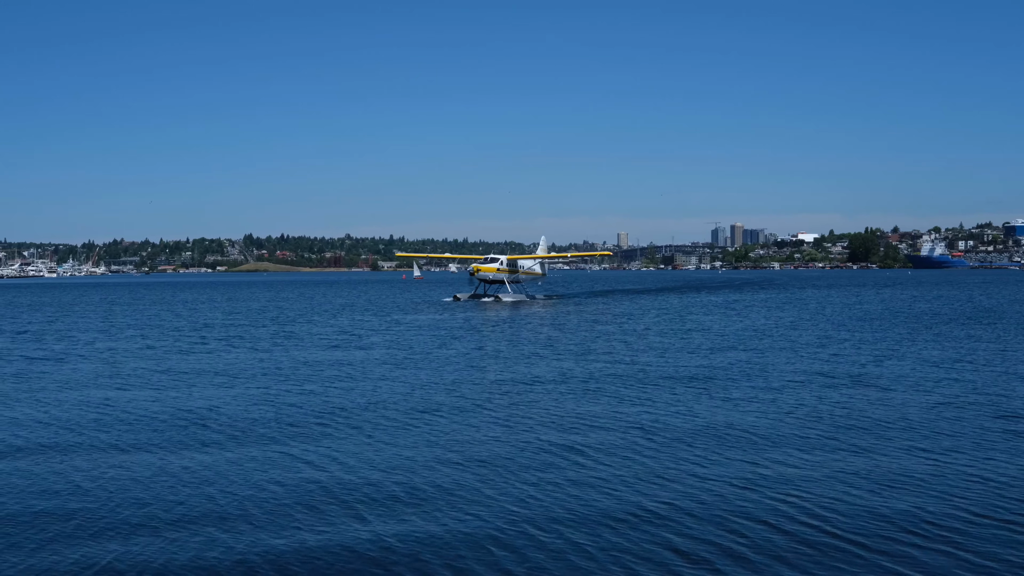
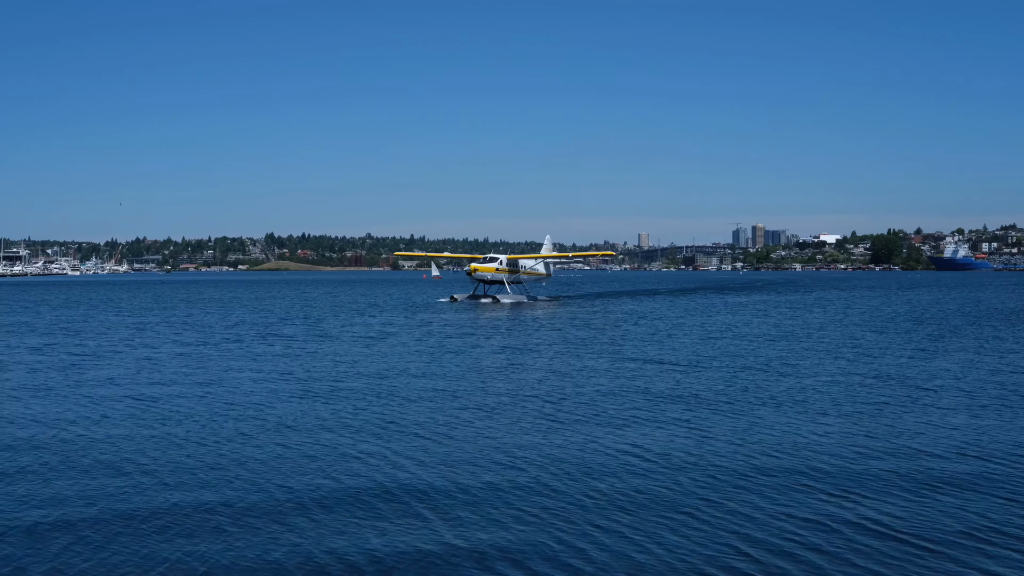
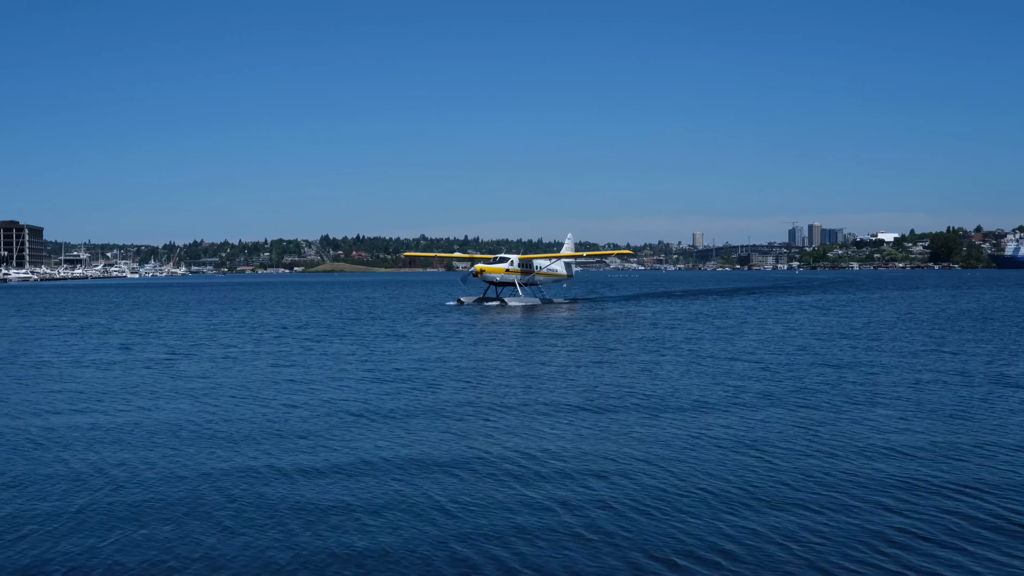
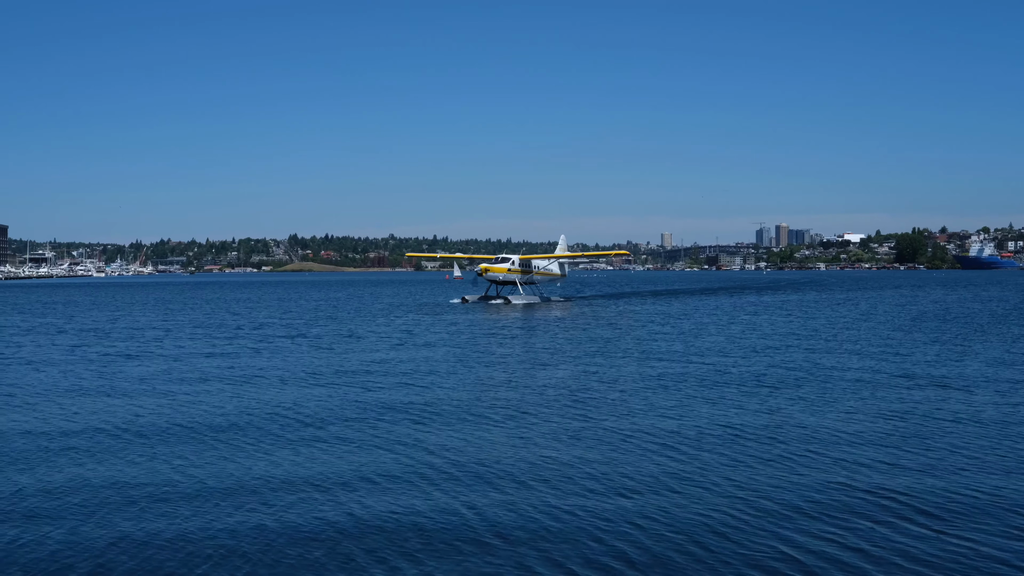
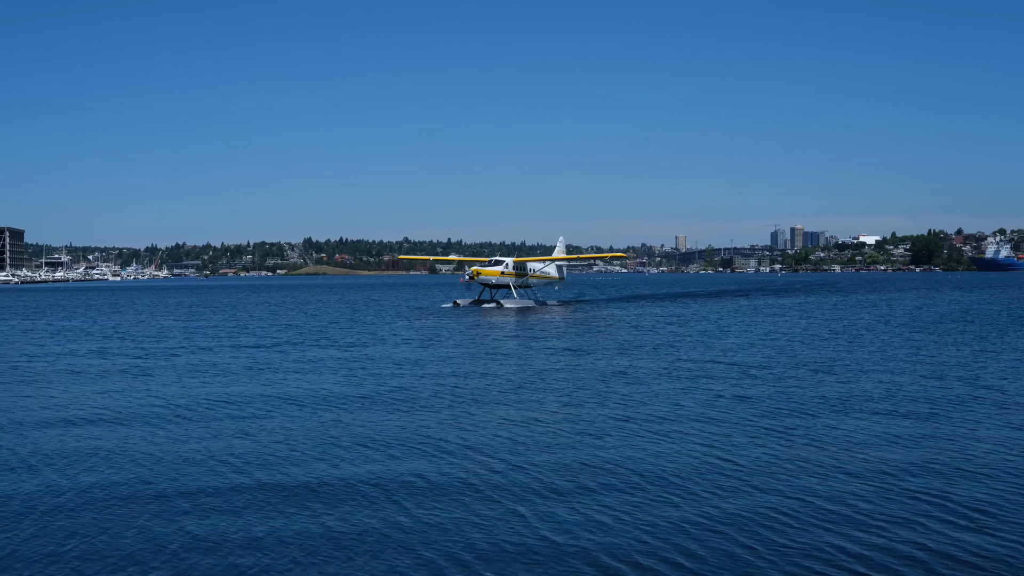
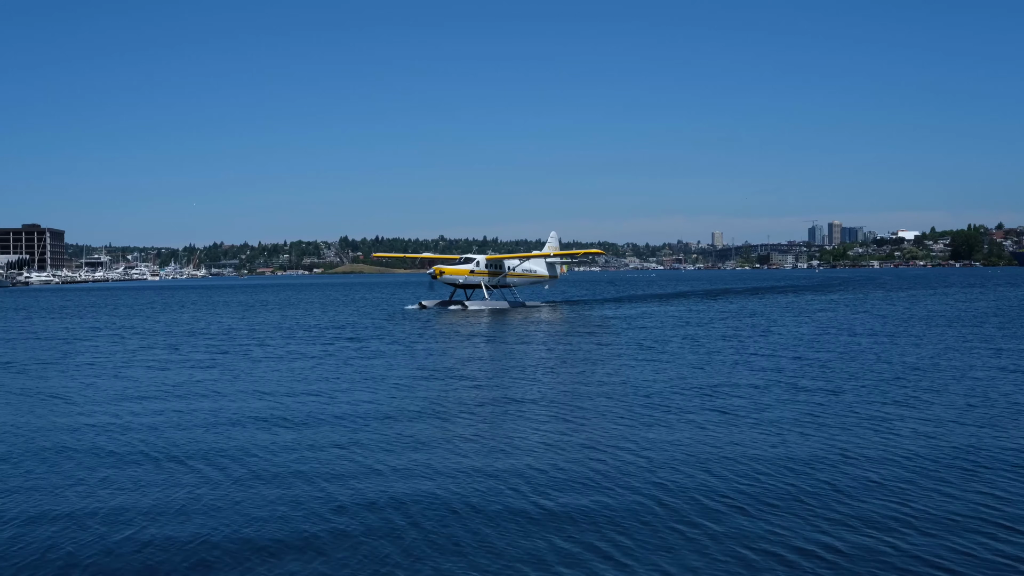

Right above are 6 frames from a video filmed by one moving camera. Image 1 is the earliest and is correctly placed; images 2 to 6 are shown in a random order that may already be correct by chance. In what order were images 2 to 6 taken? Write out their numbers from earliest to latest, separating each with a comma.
2, 4, 5, 3, 6
